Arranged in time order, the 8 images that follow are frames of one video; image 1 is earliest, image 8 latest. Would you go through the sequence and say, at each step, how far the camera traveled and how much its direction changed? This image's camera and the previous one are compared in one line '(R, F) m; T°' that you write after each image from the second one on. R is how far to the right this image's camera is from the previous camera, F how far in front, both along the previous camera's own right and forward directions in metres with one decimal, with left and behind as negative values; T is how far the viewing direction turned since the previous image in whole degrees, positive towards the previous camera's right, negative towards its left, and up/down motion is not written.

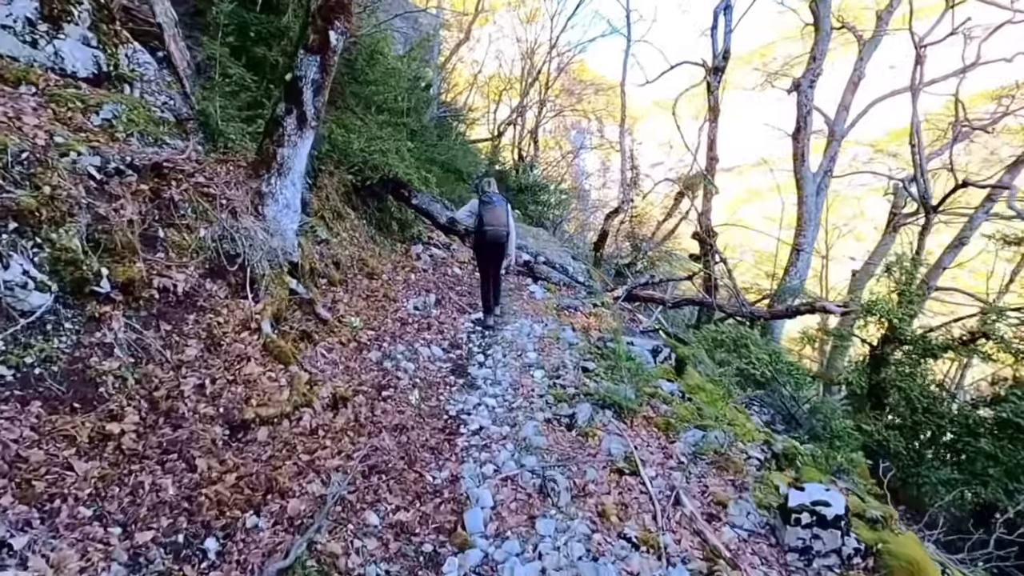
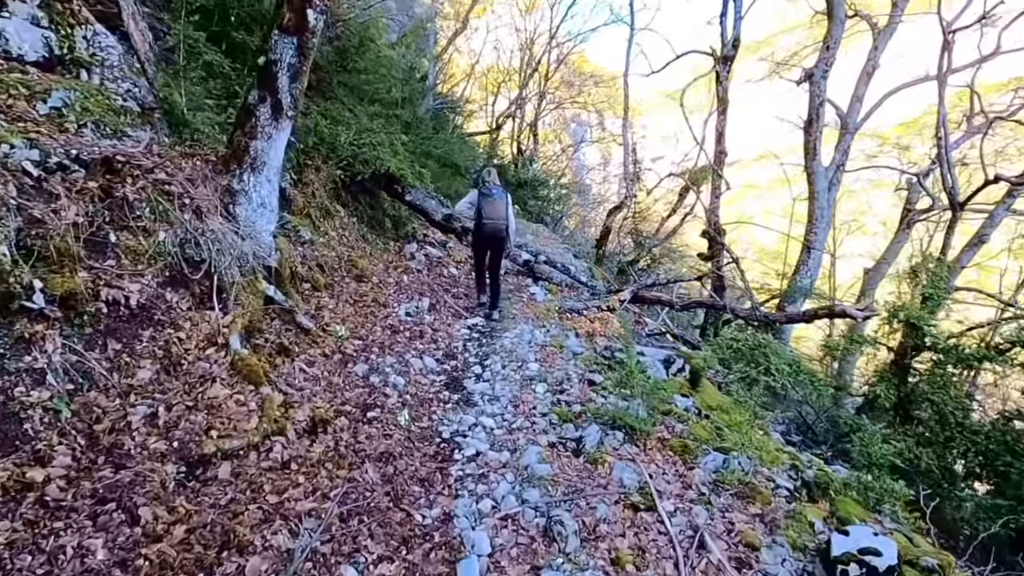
(0.0, +0.5) m; 0°
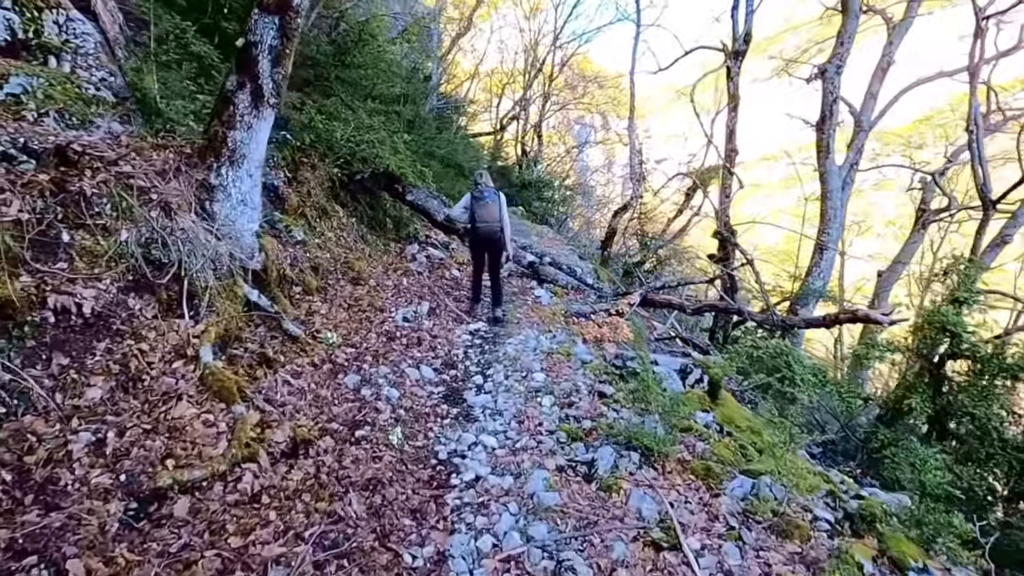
(0.0, +0.4) m; 0°
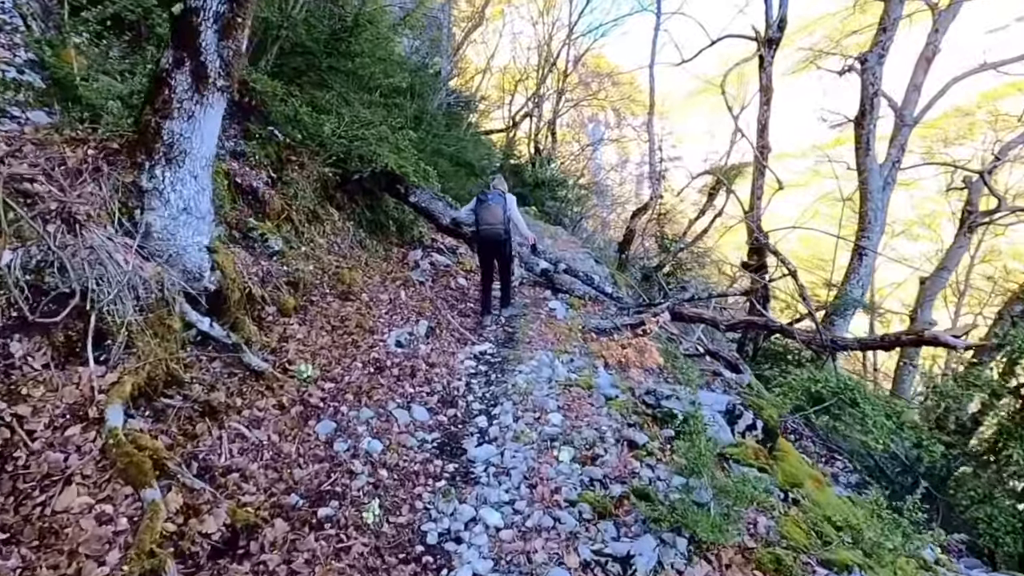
(0.0, +0.9) m; -1°
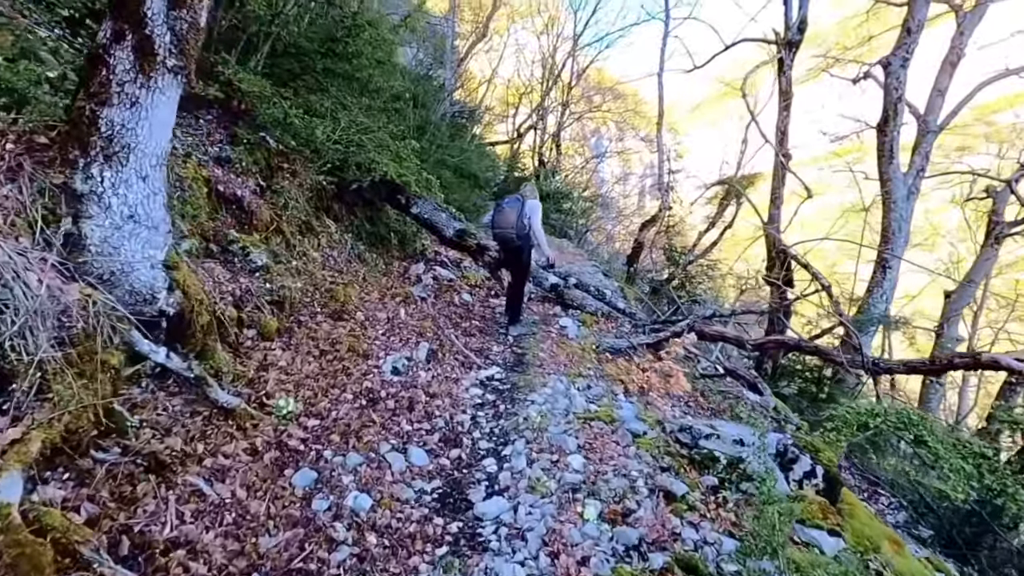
(-0.1, +0.6) m; 0°
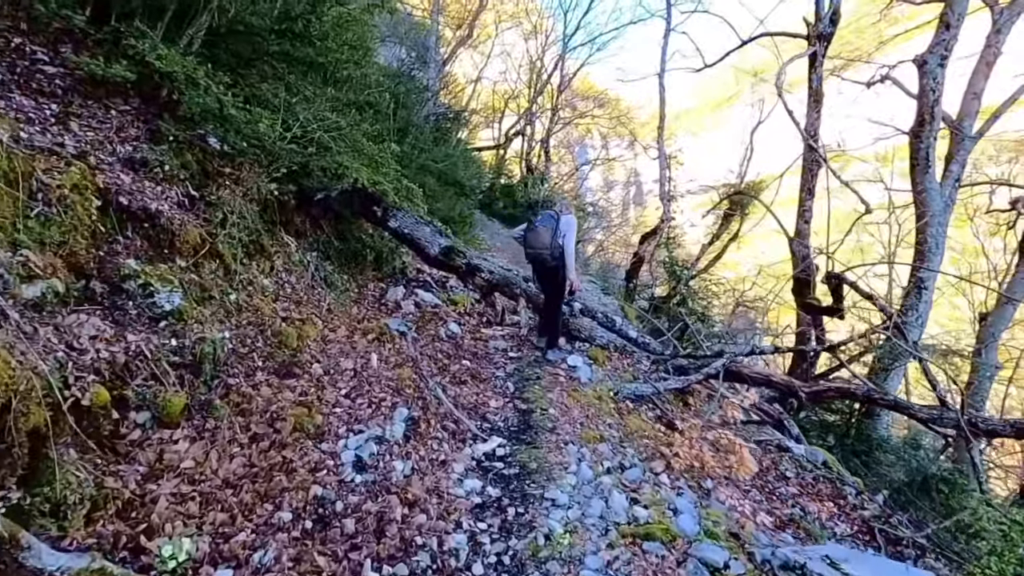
(-0.2, +1.4) m; +1°
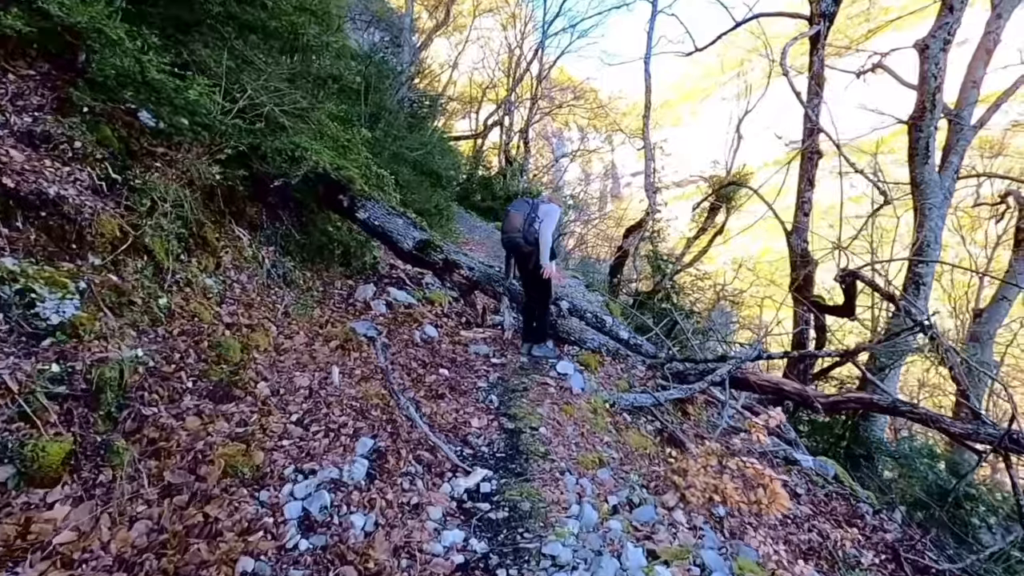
(-0.1, +0.8) m; +2°
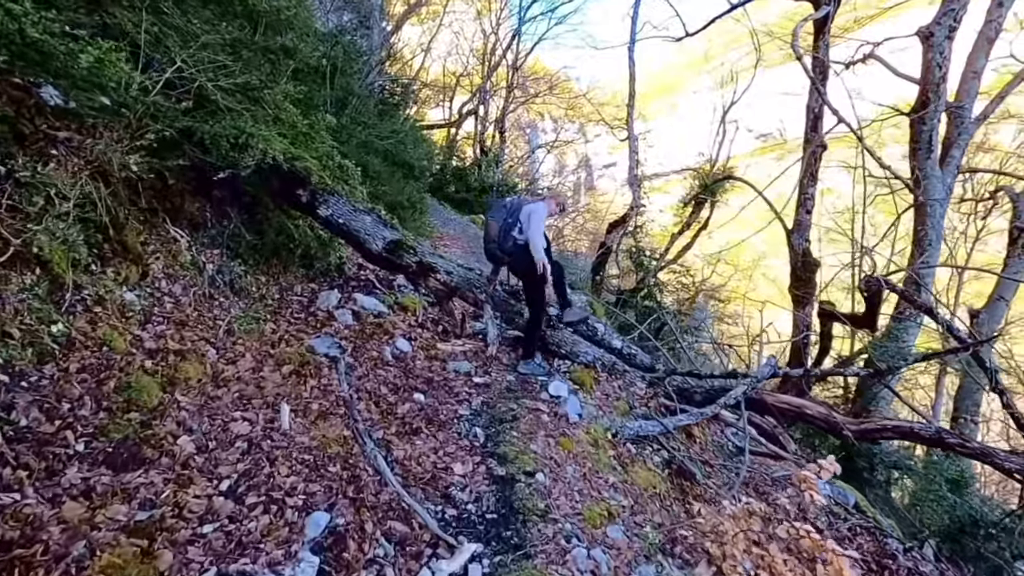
(-0.1, +0.8) m; +2°
